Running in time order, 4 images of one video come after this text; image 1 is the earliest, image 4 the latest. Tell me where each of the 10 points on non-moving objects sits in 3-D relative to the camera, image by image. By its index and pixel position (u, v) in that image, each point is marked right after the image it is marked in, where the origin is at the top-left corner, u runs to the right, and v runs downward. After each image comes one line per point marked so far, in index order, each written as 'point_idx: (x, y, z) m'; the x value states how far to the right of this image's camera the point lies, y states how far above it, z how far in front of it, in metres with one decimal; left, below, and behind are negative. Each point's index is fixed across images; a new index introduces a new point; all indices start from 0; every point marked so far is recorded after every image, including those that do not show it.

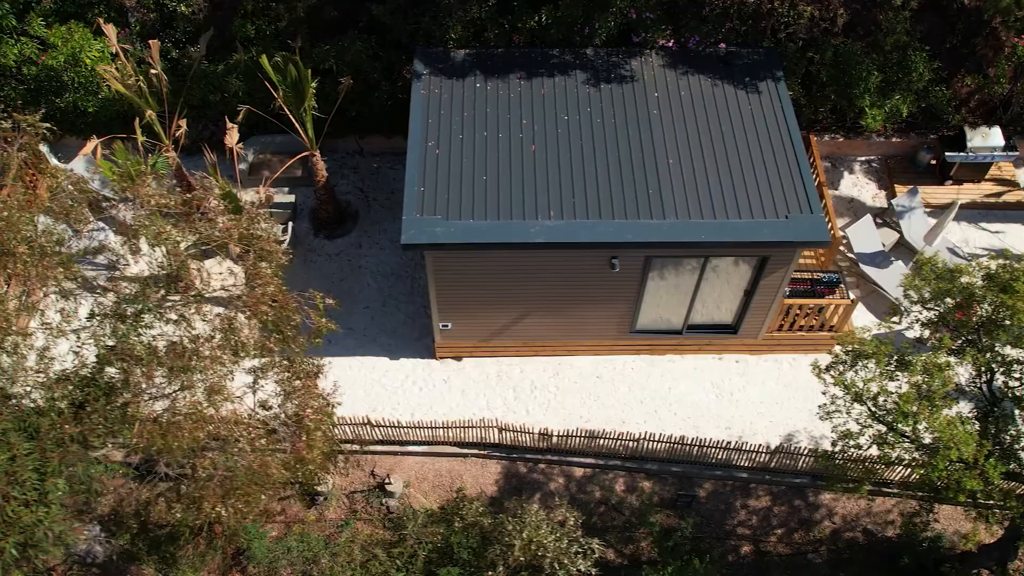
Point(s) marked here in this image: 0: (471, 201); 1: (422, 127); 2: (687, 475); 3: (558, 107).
0: (-0.4, +0.8, +11.7) m
1: (-0.8, +1.5, +12.4) m
2: (+1.7, -1.8, +12.7) m
3: (+0.4, +1.7, +12.6) m
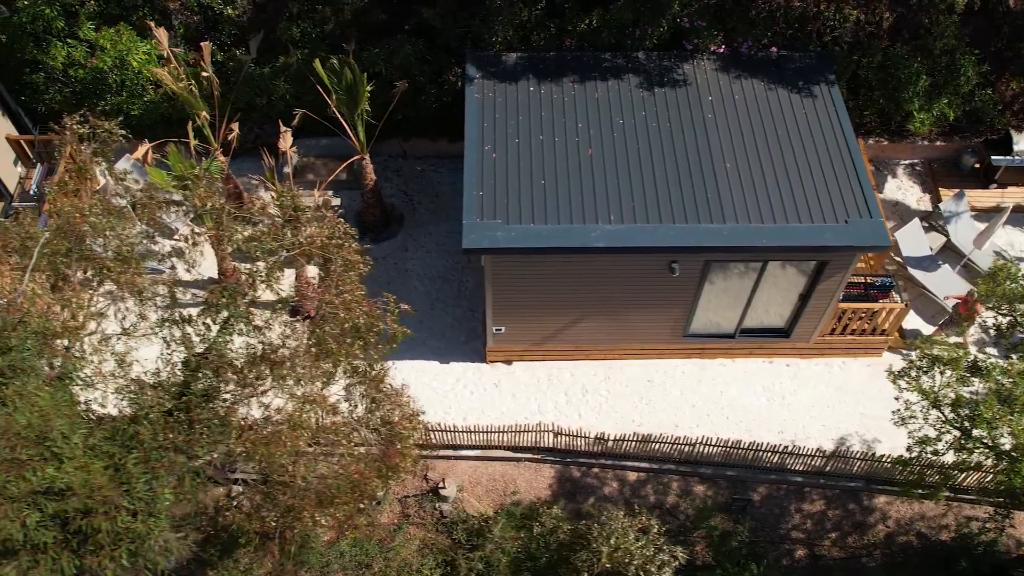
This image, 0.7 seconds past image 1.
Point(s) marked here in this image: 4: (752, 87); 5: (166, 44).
0: (+0.2, +0.8, +11.7) m
1: (-0.3, +1.5, +12.4) m
2: (+2.2, -1.9, +12.7) m
3: (+1.0, +1.7, +12.6) m
4: (+2.4, +2.0, +12.9) m
5: (-3.4, +2.4, +13.1) m
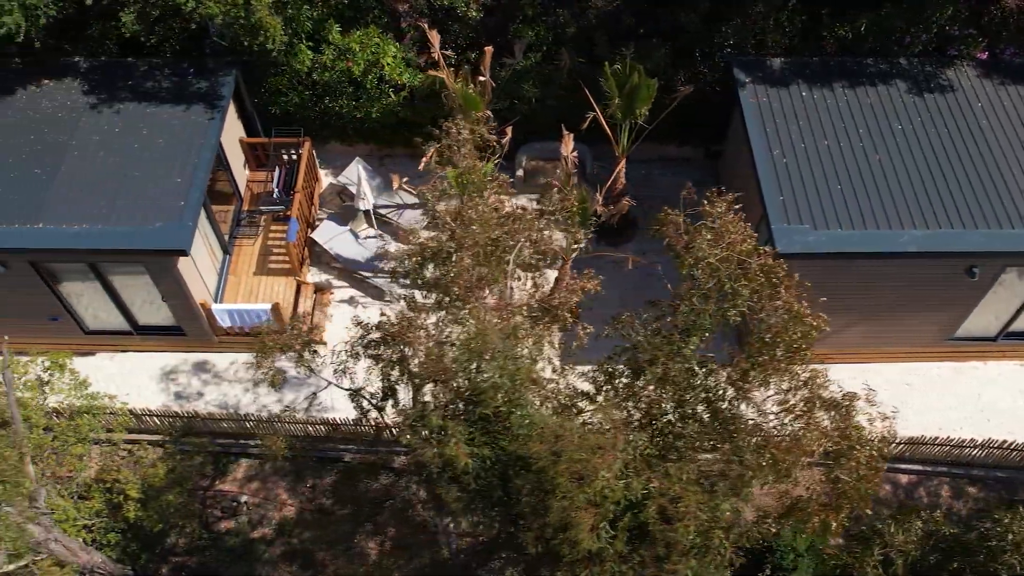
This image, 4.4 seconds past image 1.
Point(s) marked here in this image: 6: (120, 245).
0: (+2.9, +0.7, +11.8) m
1: (+2.4, +1.4, +12.5) m
2: (+4.9, -1.9, +12.9) m
3: (+3.7, +1.7, +12.7) m
4: (+5.0, +1.9, +13.1) m
5: (-0.7, +2.4, +13.0) m
6: (-3.5, +0.4, +11.6) m
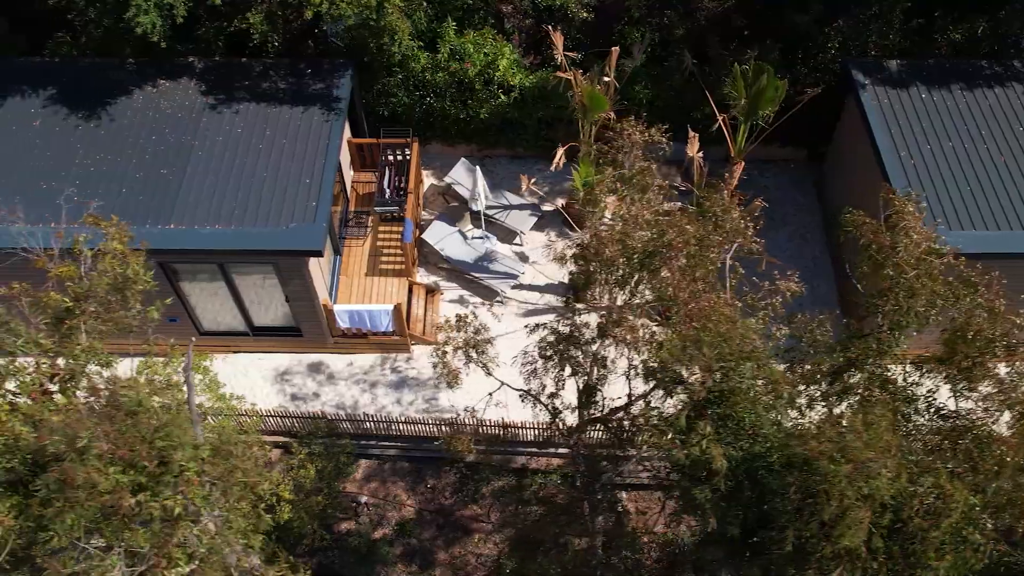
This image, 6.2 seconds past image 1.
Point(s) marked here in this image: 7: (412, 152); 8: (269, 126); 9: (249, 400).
0: (+4.1, +0.7, +11.9) m
1: (+3.6, +1.4, +12.6) m
2: (+6.1, -1.9, +13.0) m
3: (+4.9, +1.7, +12.8) m
4: (+6.2, +1.9, +13.2) m
5: (+0.5, +2.4, +13.0) m
6: (-2.2, +0.4, +11.6) m
7: (-1.1, +1.5, +14.2) m
8: (-2.4, +1.6, +13.0) m
9: (-2.7, -1.1, +13.4) m
